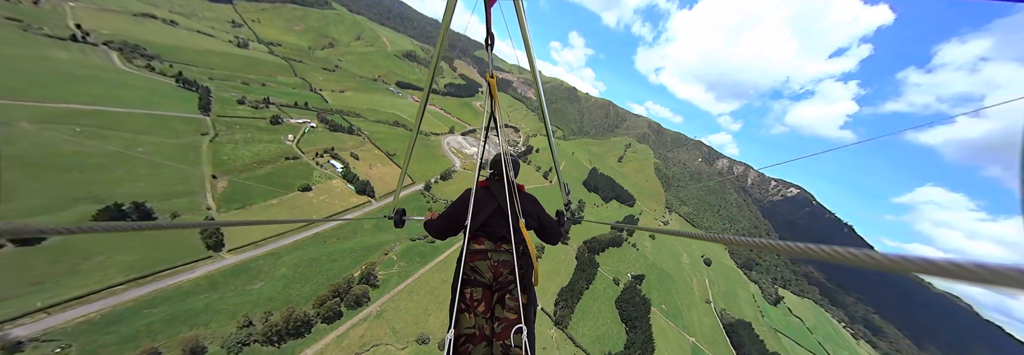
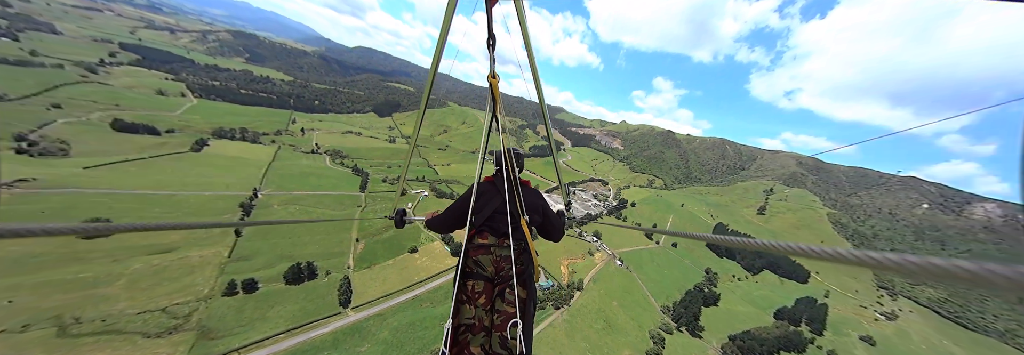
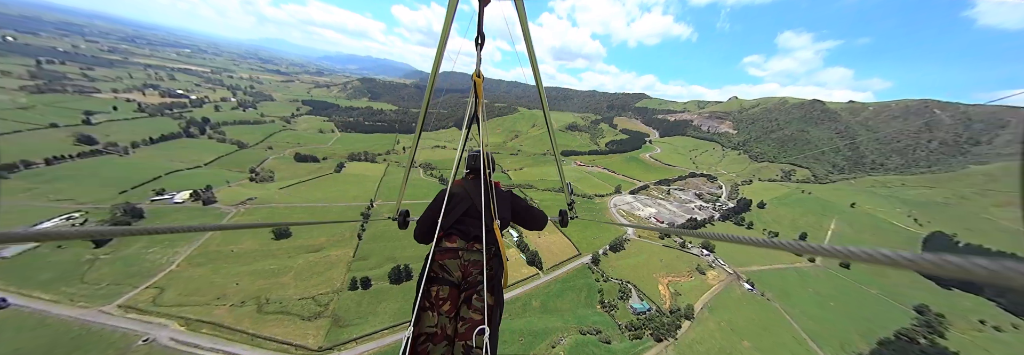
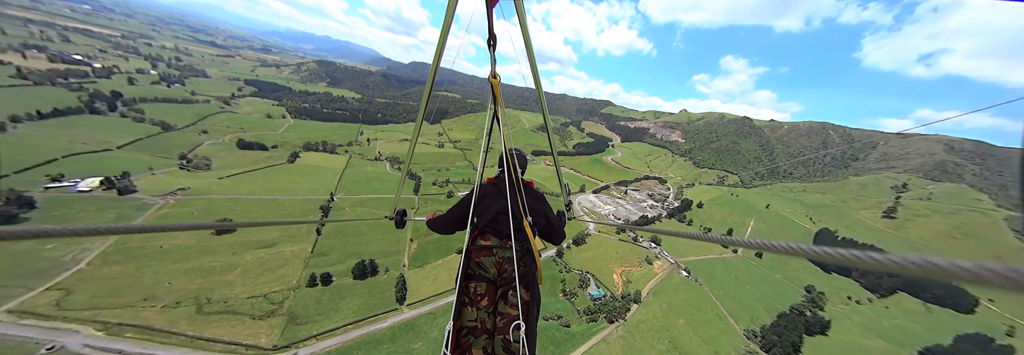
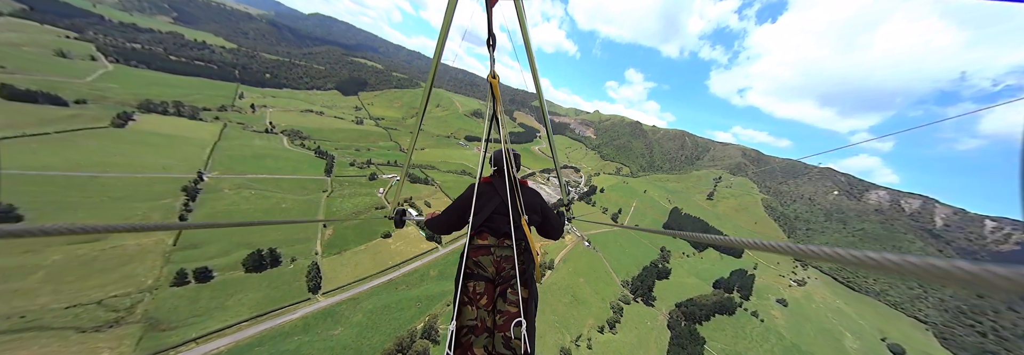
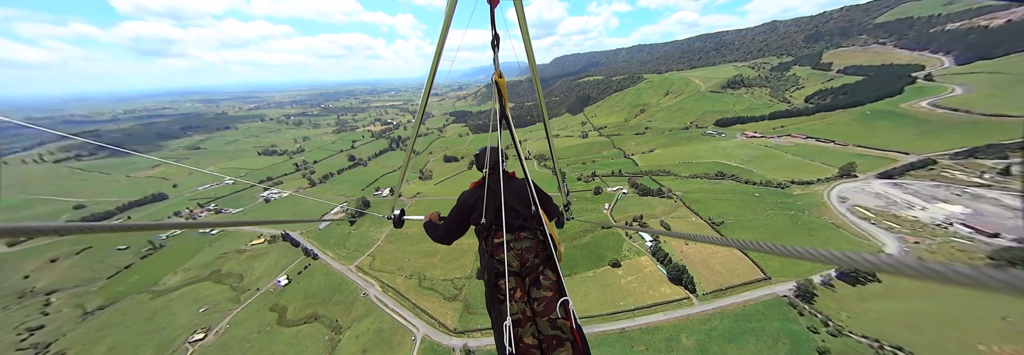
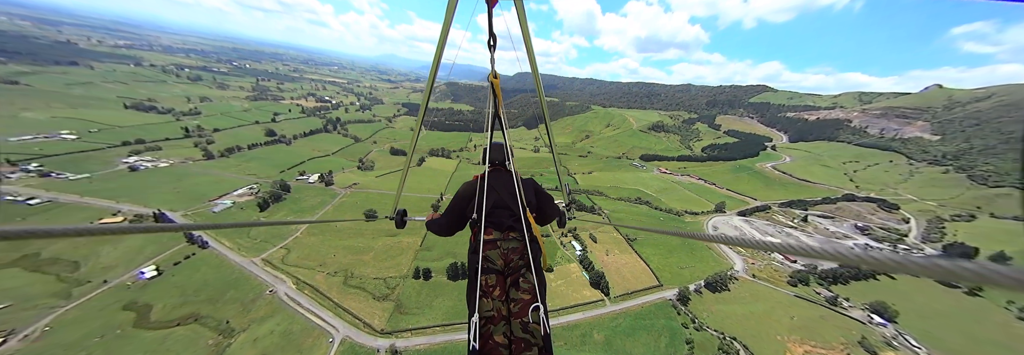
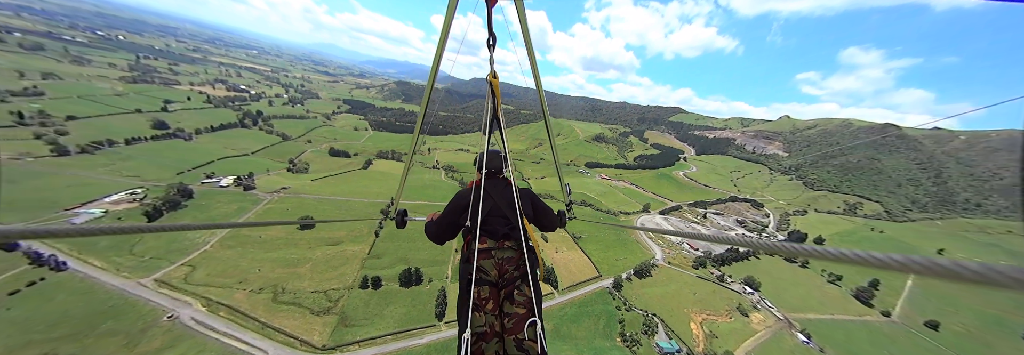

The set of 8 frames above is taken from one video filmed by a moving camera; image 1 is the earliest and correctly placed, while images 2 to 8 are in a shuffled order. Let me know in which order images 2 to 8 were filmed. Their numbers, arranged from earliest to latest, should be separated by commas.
5, 2, 4, 3, 8, 7, 6
